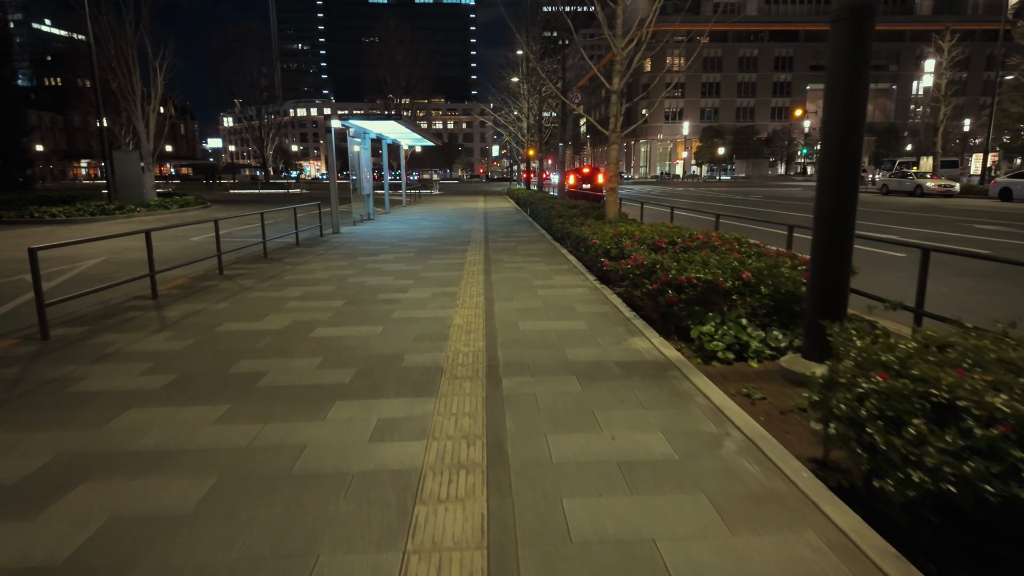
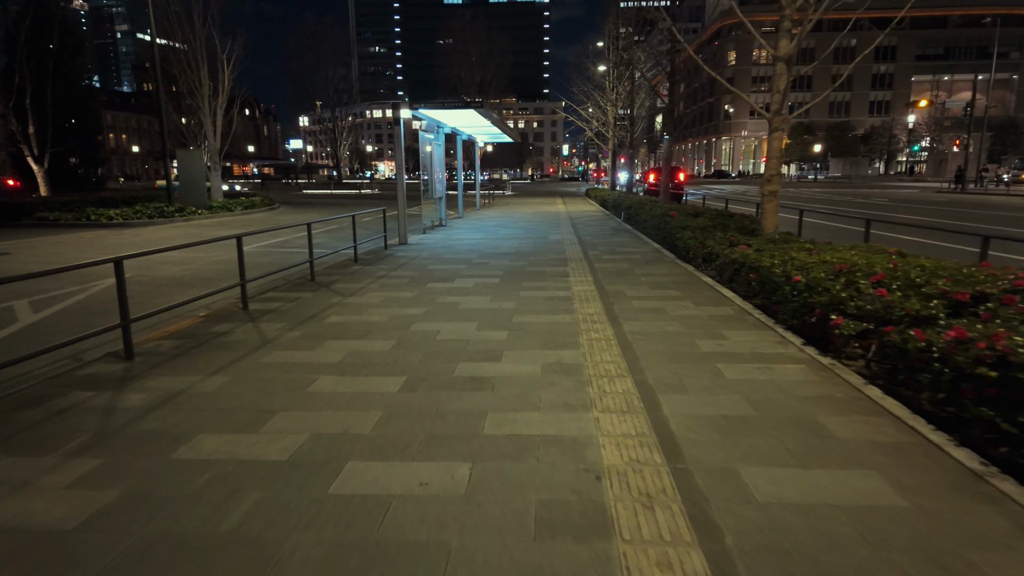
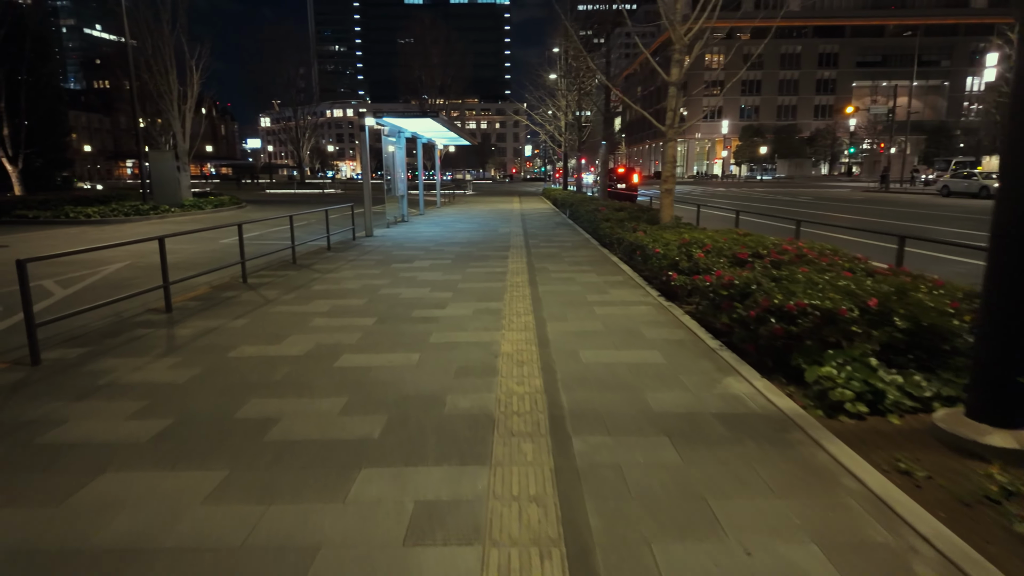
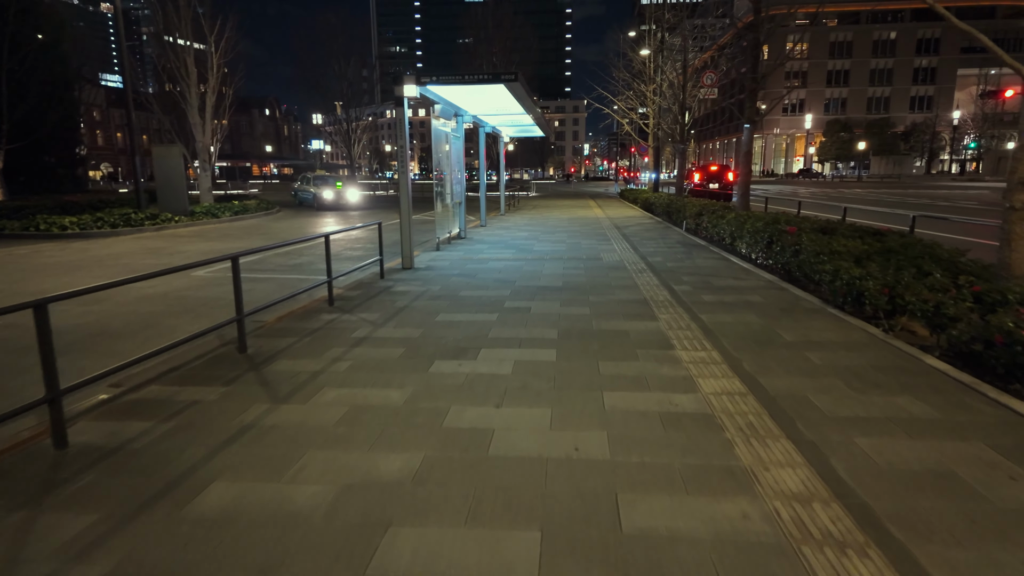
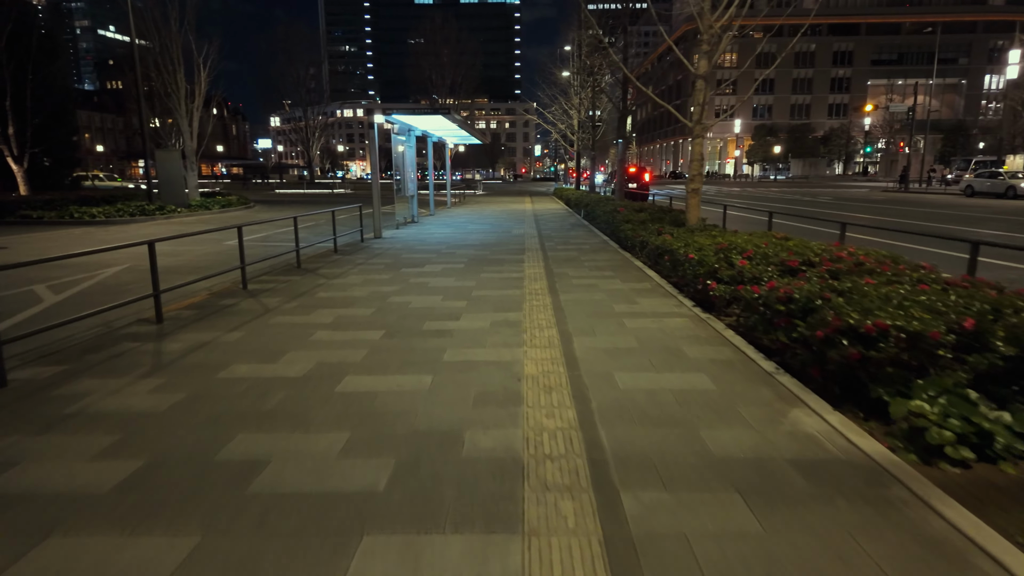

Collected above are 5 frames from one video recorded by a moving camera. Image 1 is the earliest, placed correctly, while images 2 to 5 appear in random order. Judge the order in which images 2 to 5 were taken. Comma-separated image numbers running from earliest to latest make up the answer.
3, 5, 2, 4
